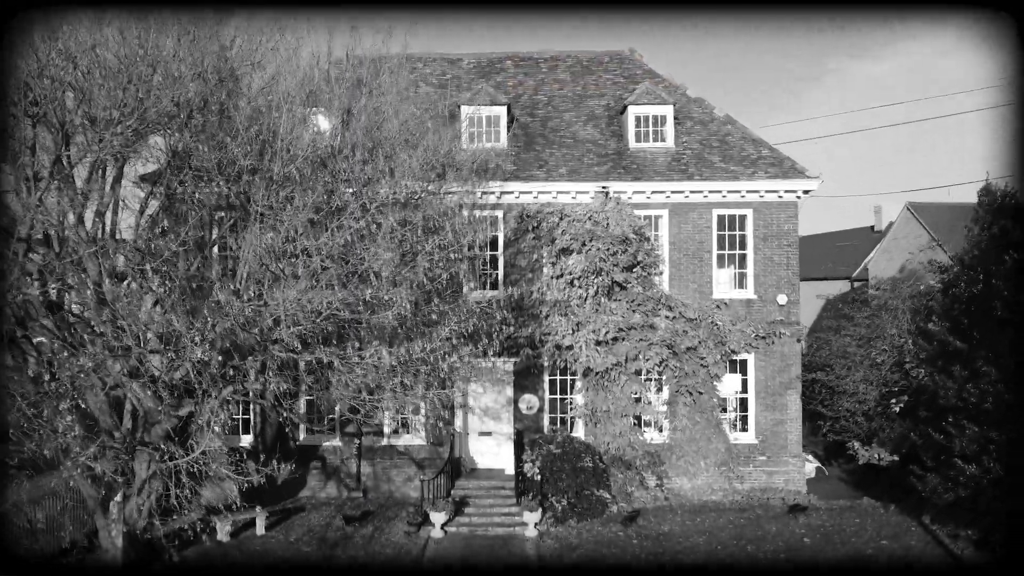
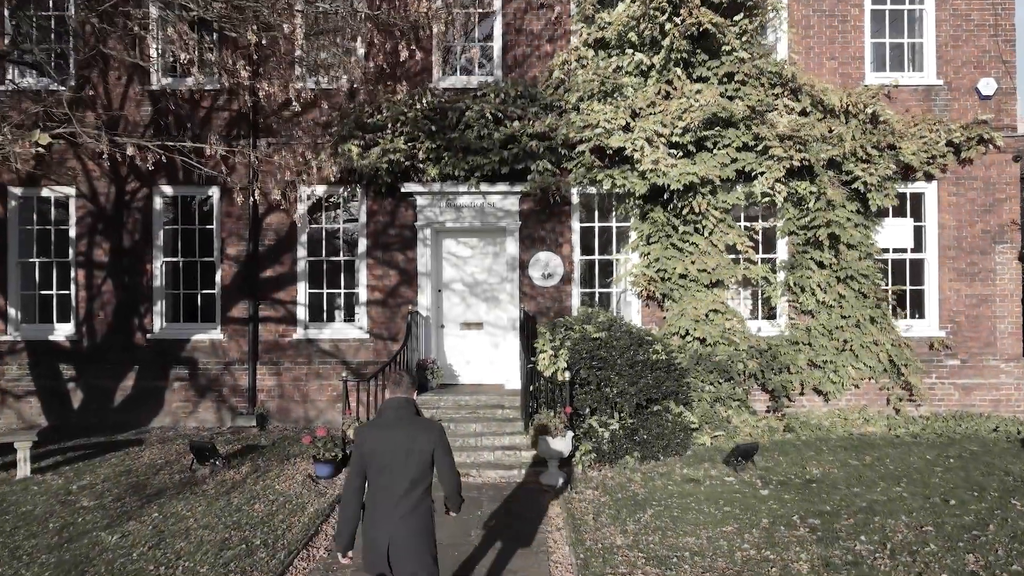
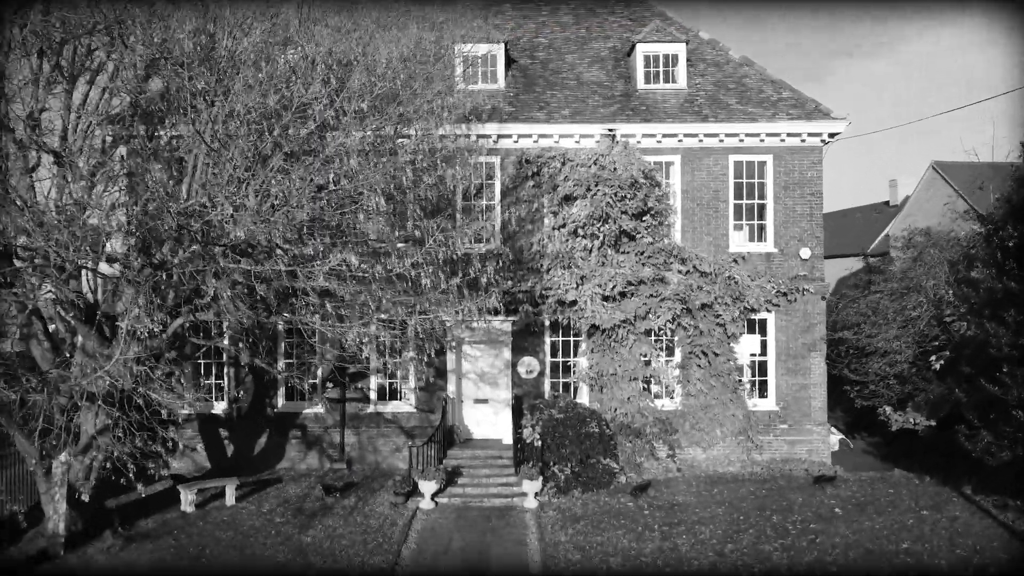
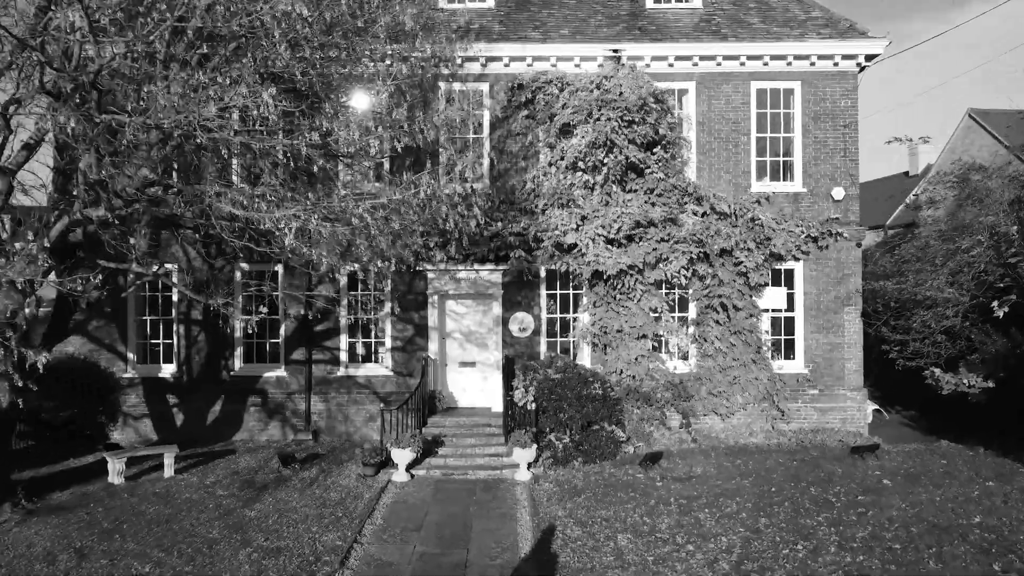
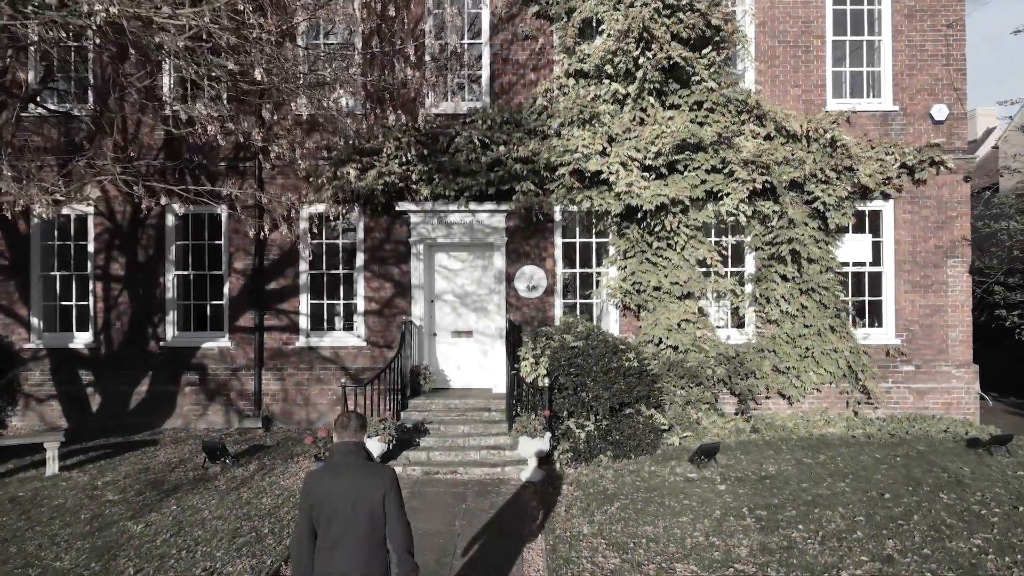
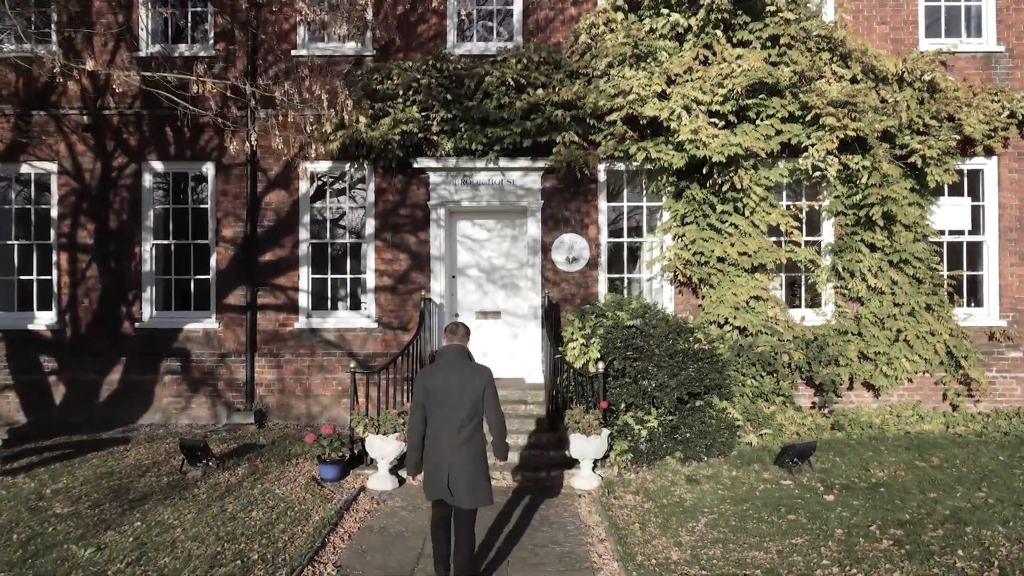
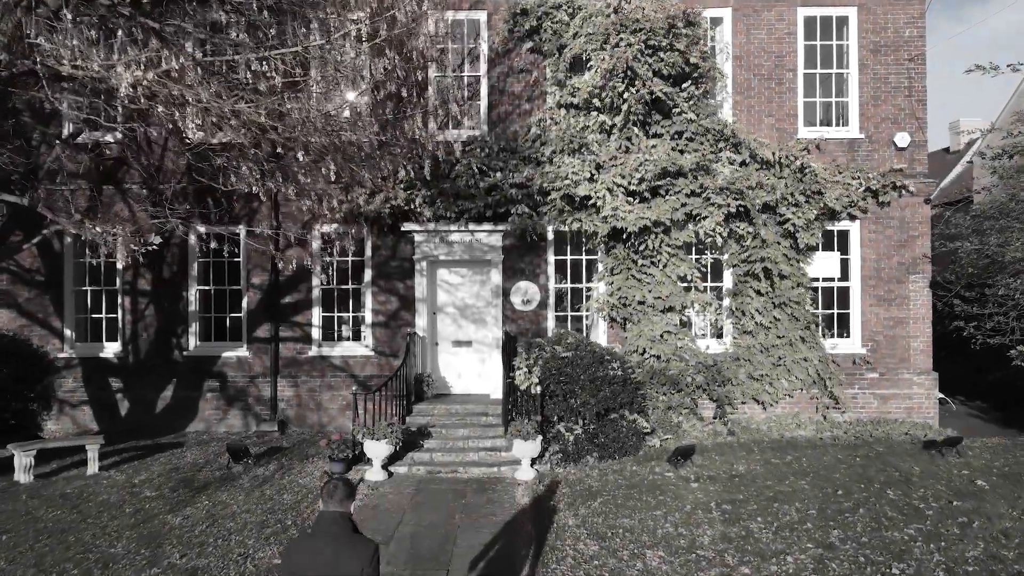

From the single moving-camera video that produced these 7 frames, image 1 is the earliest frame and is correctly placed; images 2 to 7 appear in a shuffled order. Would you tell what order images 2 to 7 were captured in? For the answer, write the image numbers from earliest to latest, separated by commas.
3, 4, 7, 5, 2, 6
